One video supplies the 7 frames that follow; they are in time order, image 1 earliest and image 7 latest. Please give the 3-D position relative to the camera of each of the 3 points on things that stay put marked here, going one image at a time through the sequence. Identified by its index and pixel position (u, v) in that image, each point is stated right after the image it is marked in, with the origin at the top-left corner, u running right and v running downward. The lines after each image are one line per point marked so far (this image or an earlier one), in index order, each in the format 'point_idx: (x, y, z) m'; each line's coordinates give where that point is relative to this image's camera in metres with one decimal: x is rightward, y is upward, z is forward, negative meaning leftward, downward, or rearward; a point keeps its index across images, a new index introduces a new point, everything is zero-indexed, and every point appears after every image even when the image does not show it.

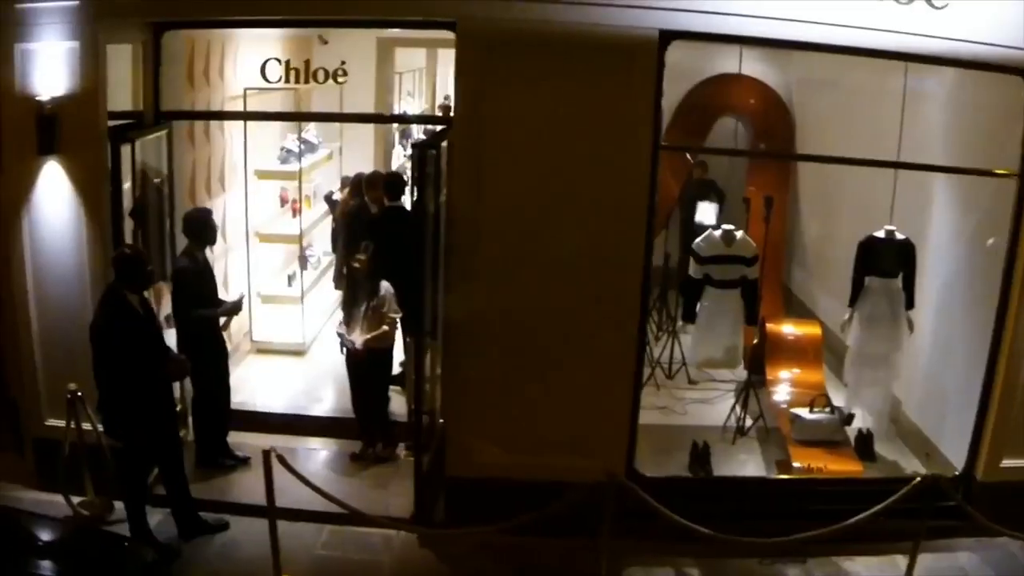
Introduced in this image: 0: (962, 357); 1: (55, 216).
0: (+2.7, -0.4, +5.9) m
1: (-2.6, +0.4, +5.5) m
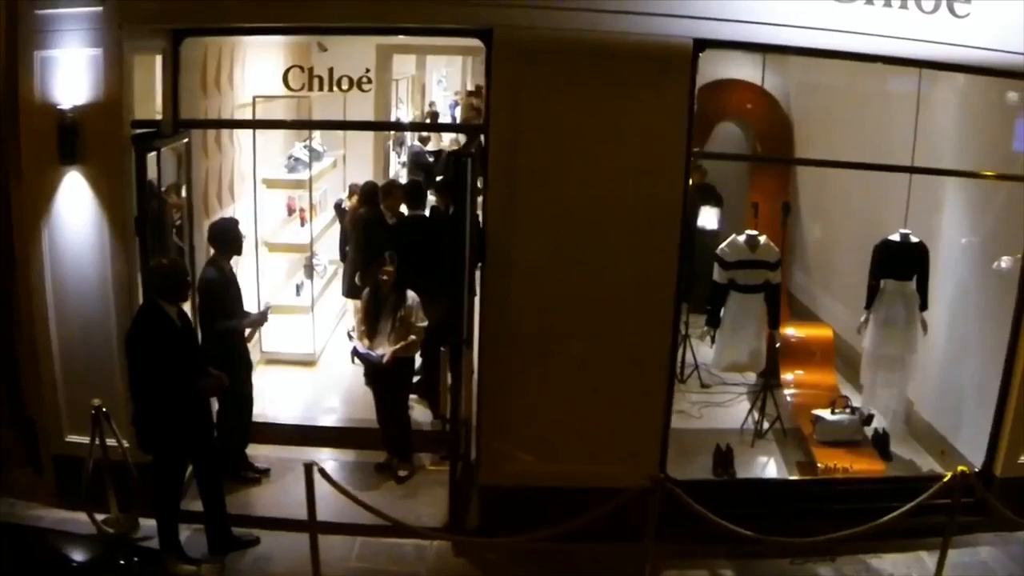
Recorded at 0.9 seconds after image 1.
0: (+2.9, -0.4, +6.1) m
1: (-2.4, +0.3, +5.4) m
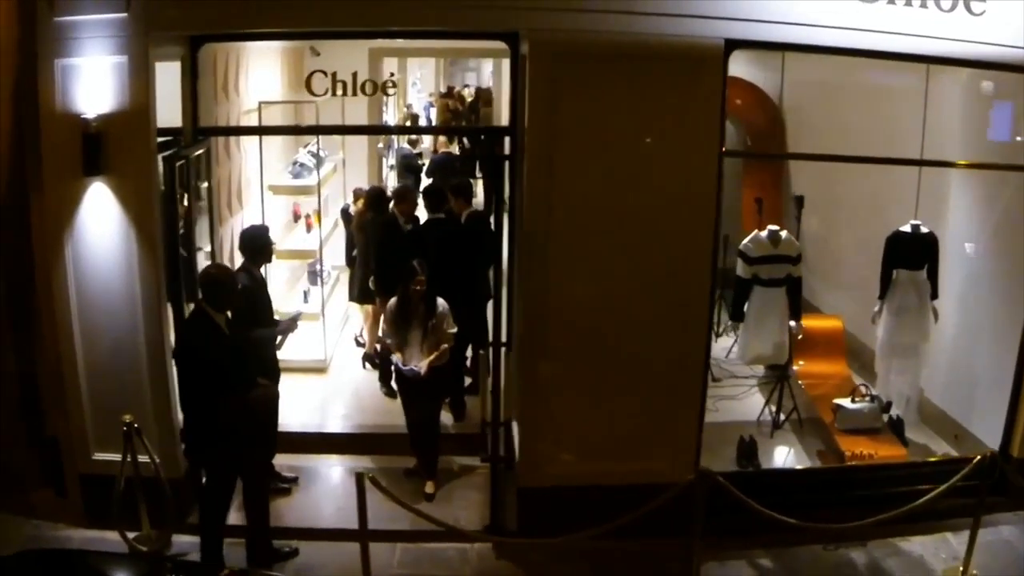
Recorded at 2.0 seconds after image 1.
0: (+3.0, -0.3, +6.3) m
1: (-2.2, +0.3, +5.3) m
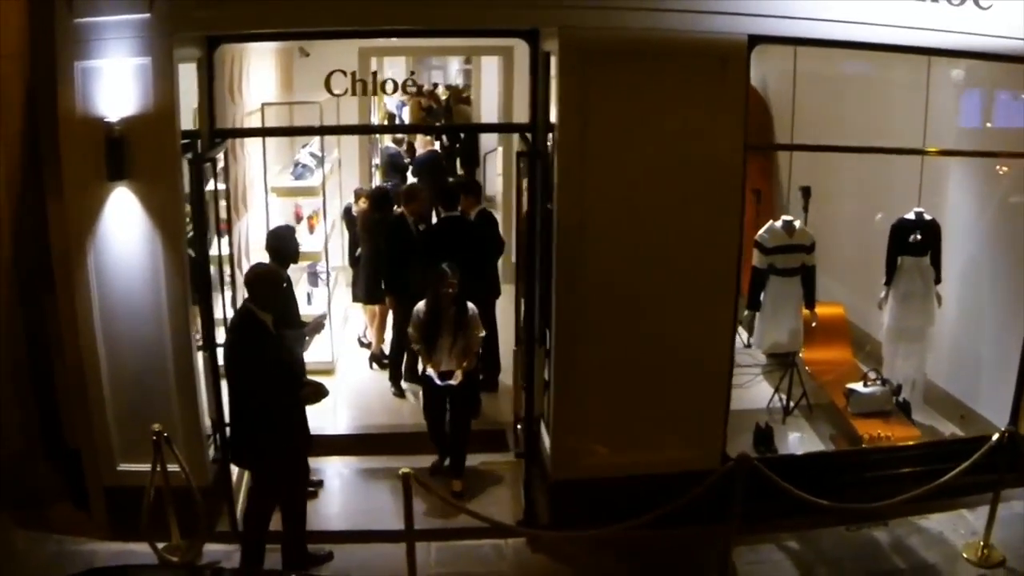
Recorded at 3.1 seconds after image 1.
0: (+3.2, -0.2, +6.5) m
1: (-2.0, +0.2, +5.2) m
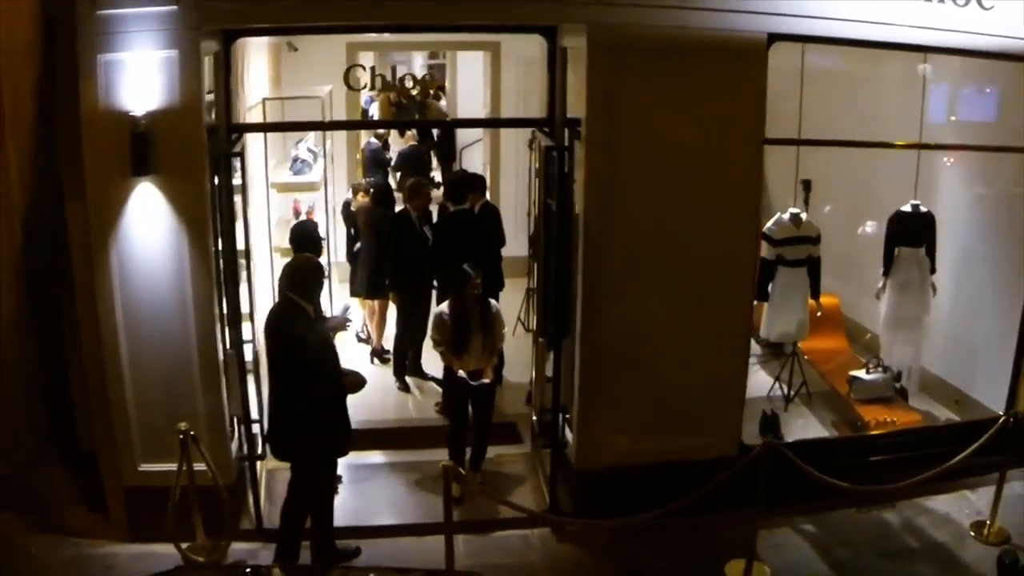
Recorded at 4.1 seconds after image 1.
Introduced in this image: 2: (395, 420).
0: (+3.2, -0.2, +6.7) m
1: (-1.9, +0.2, +5.1) m
2: (-0.8, -0.9, +6.9) m
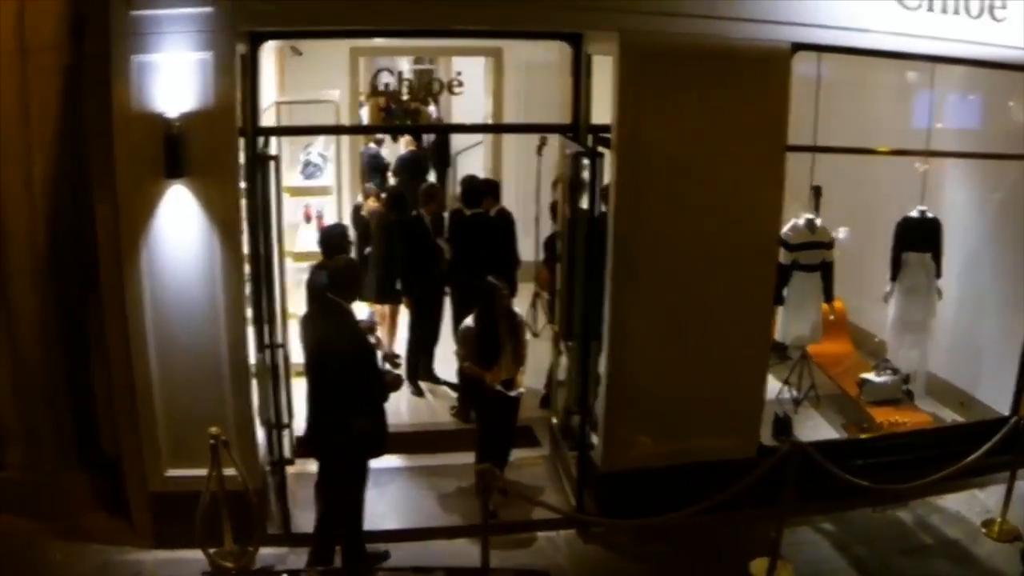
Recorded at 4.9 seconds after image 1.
0: (+3.3, -0.2, +6.9) m
1: (-1.7, +0.2, +5.1) m
2: (-0.7, -1.0, +6.9) m
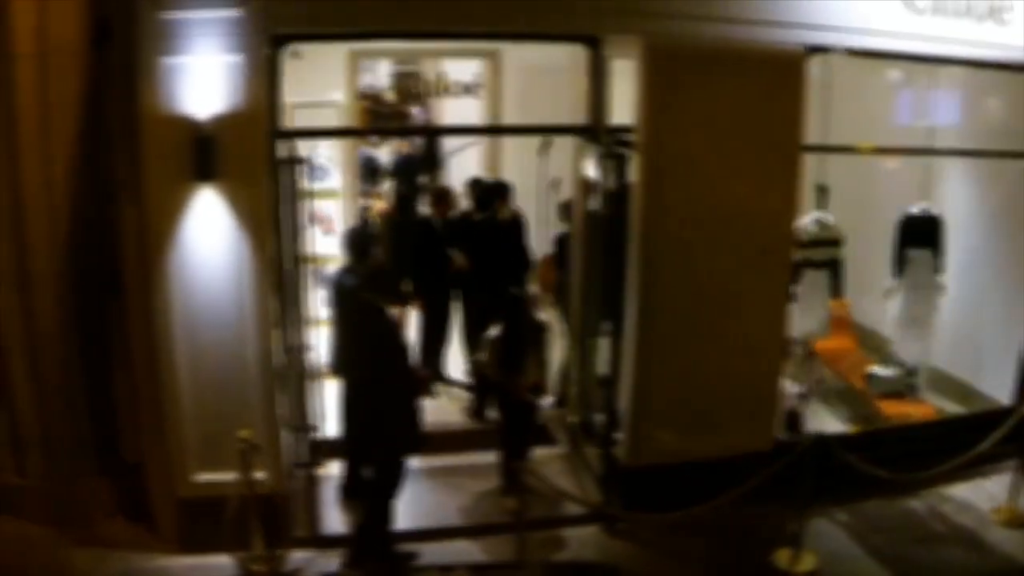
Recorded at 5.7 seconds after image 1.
0: (+3.4, -0.2, +7.1) m
1: (-1.6, +0.2, +5.0) m
2: (-0.6, -1.0, +6.9) m
